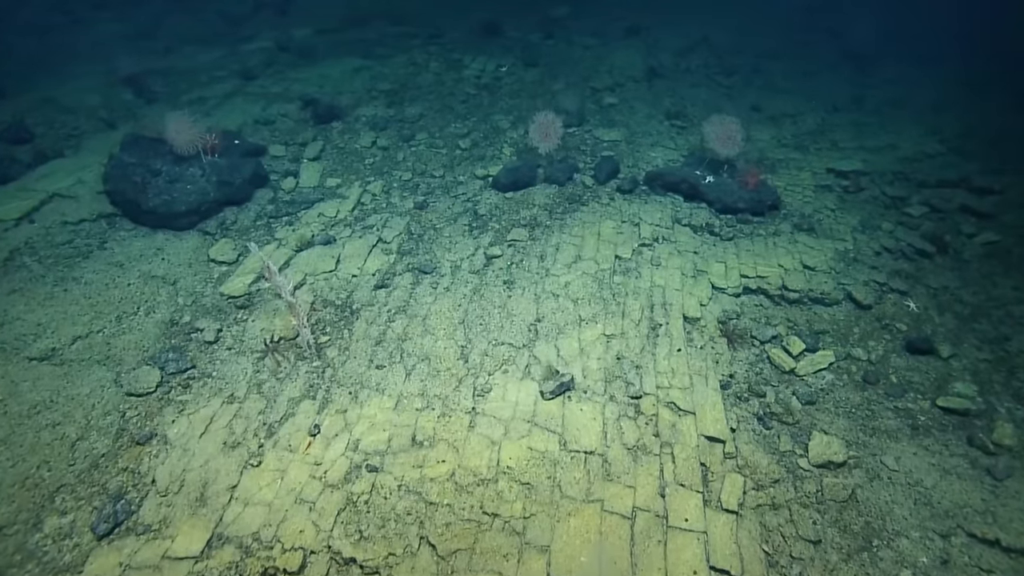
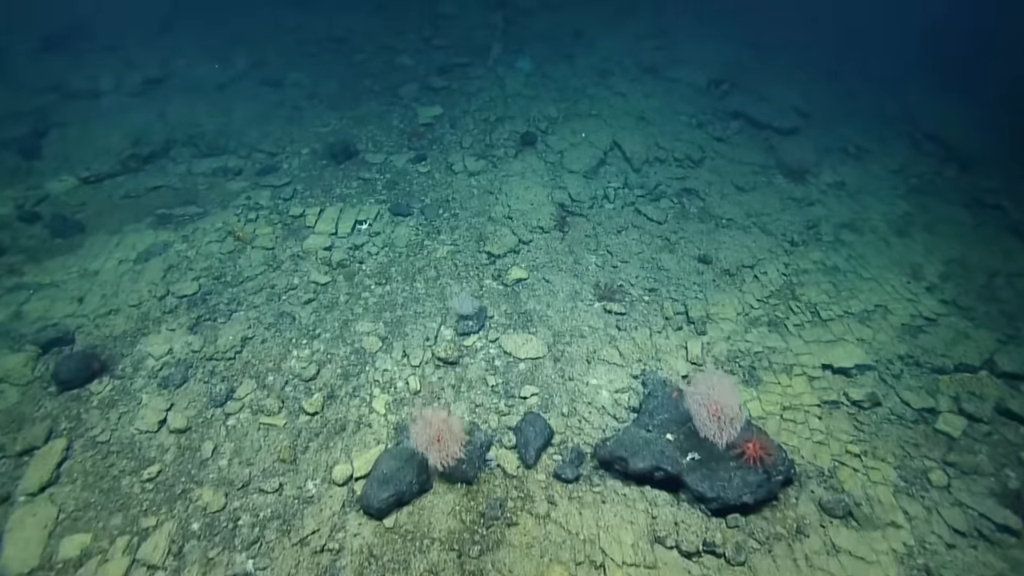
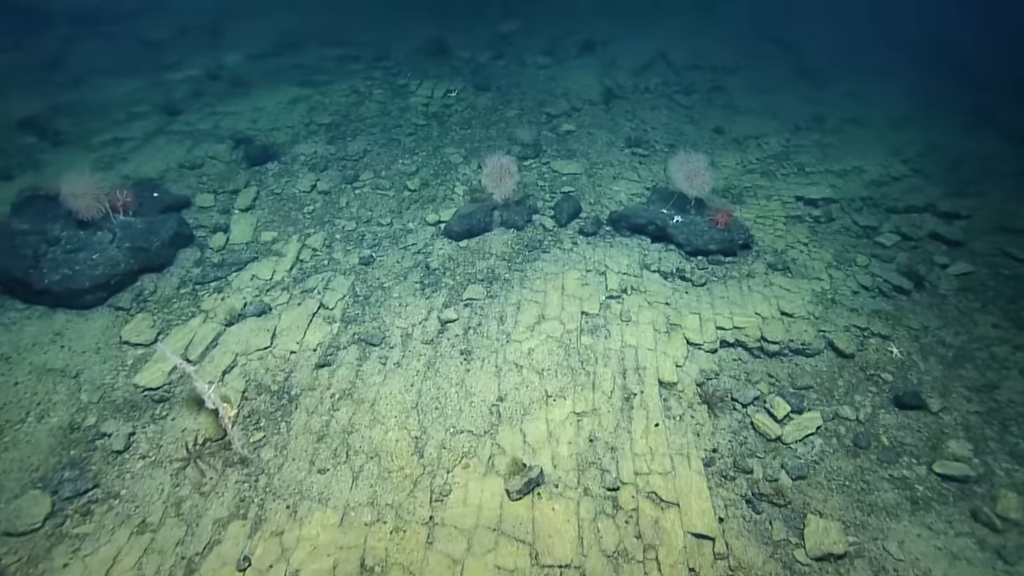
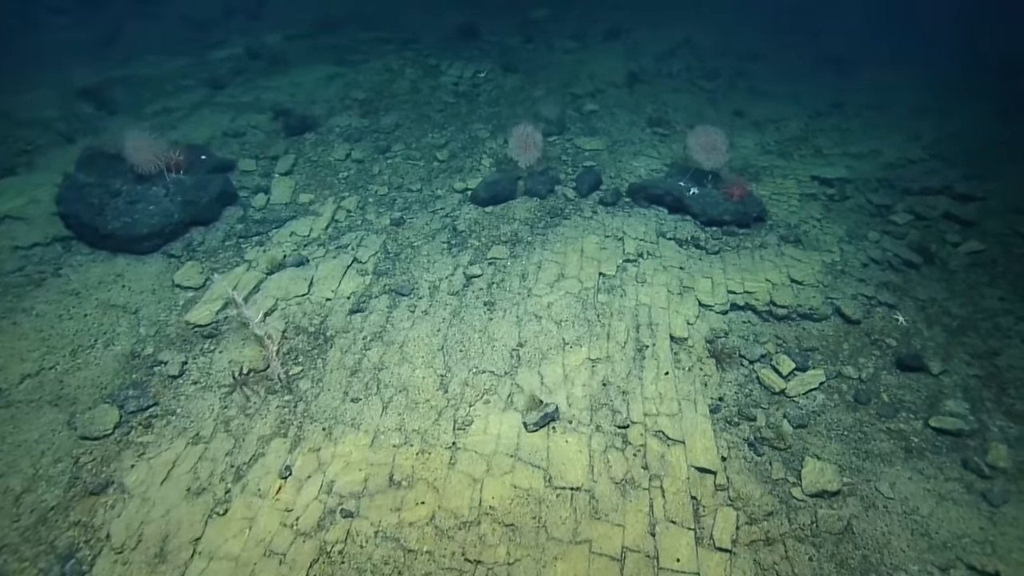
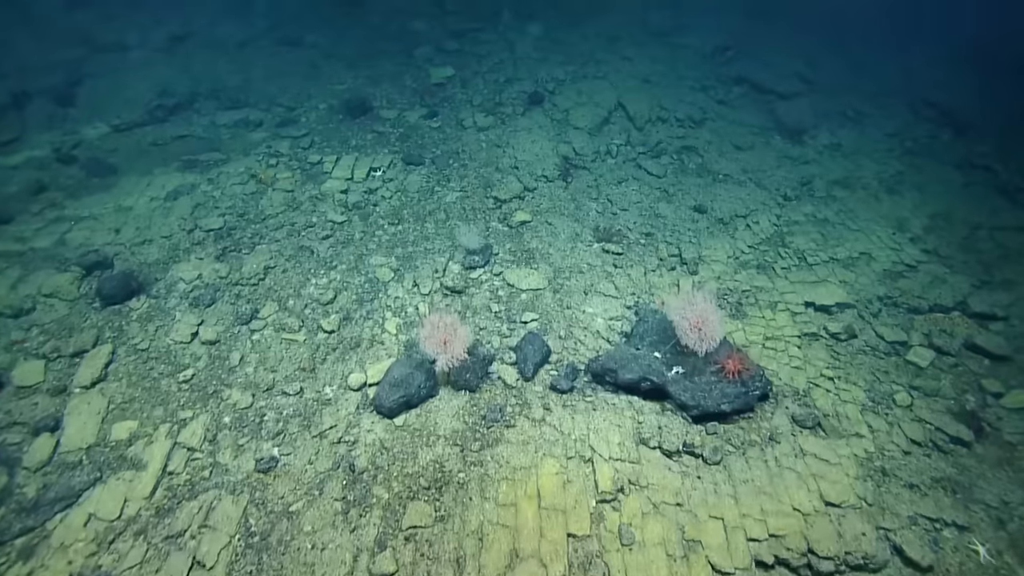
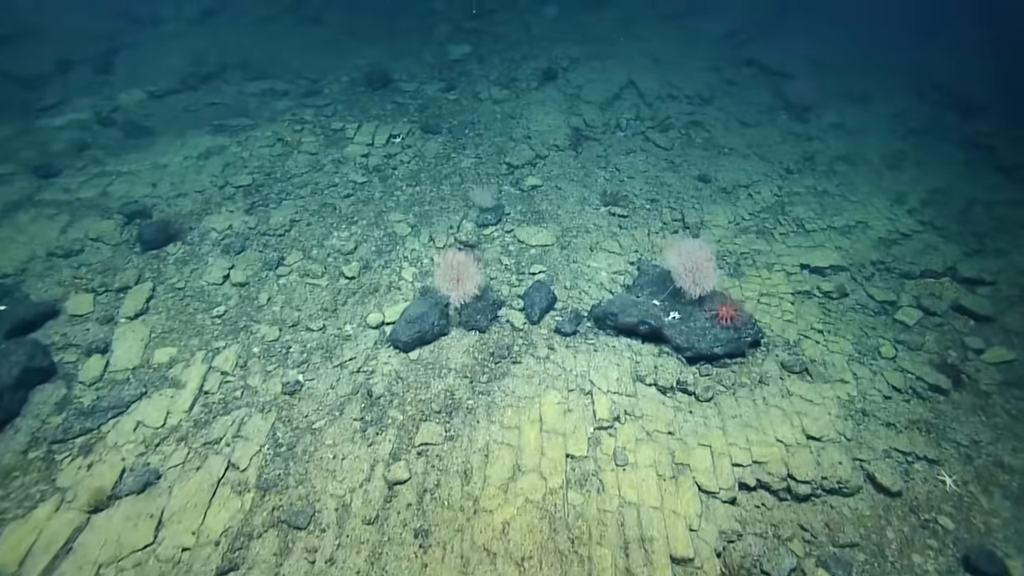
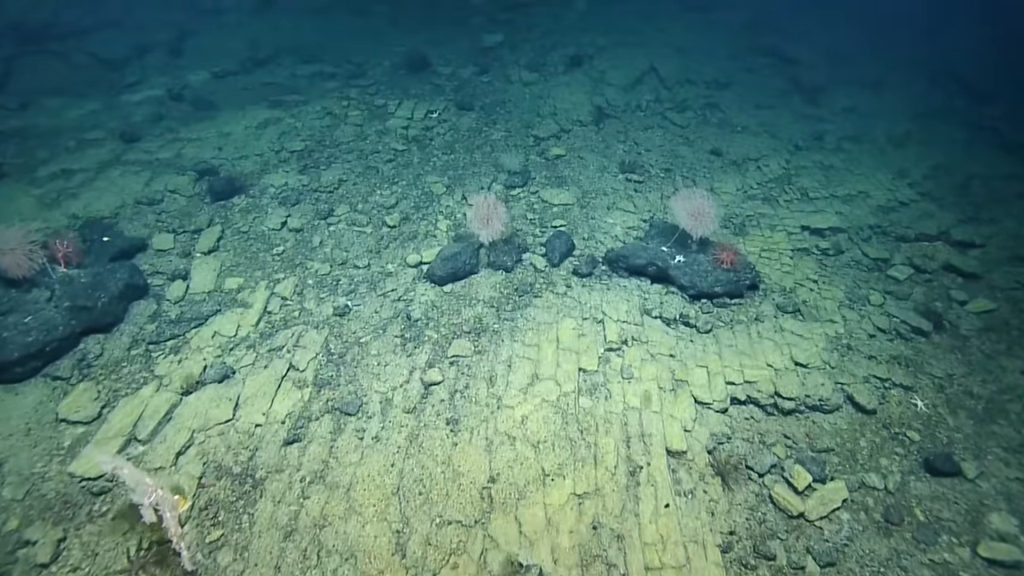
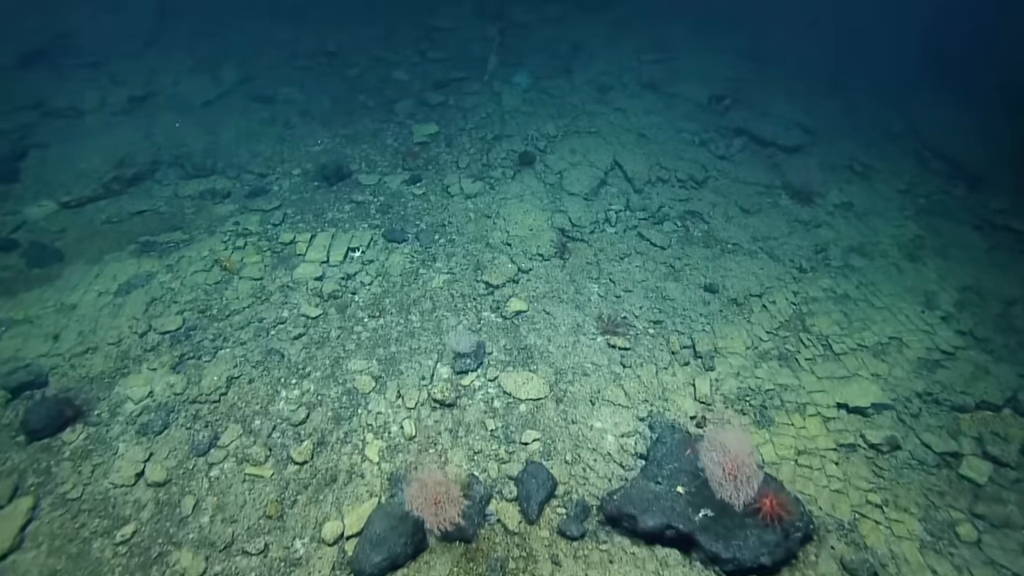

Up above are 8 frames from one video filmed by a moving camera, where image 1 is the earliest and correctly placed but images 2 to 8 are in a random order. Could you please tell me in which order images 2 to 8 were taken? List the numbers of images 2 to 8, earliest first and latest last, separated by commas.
4, 3, 7, 6, 5, 2, 8
